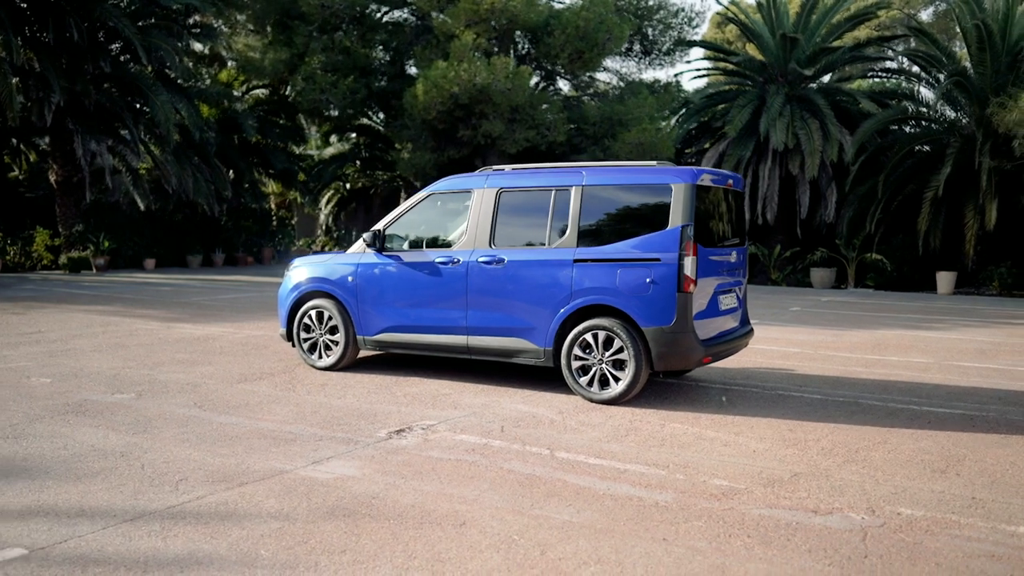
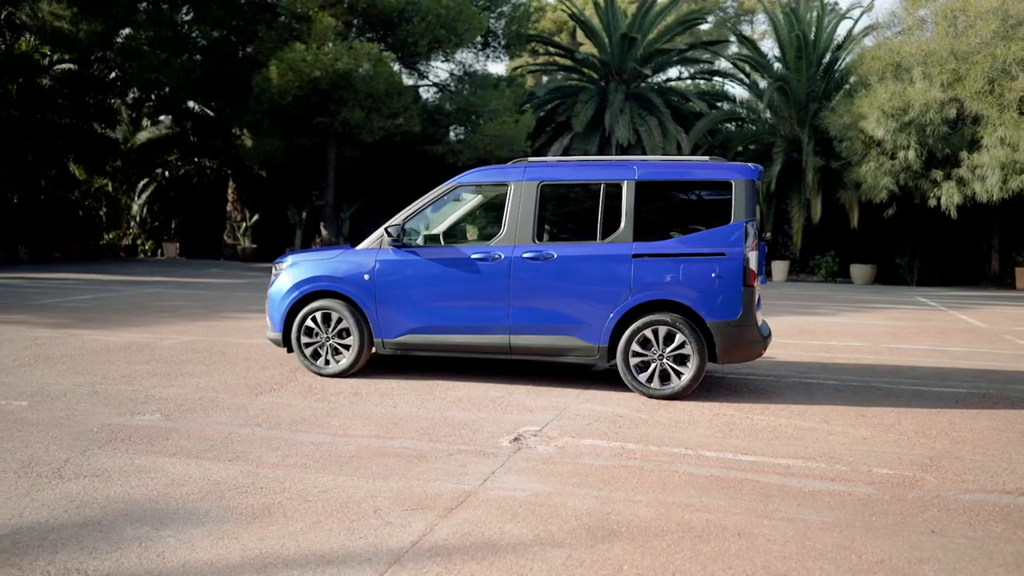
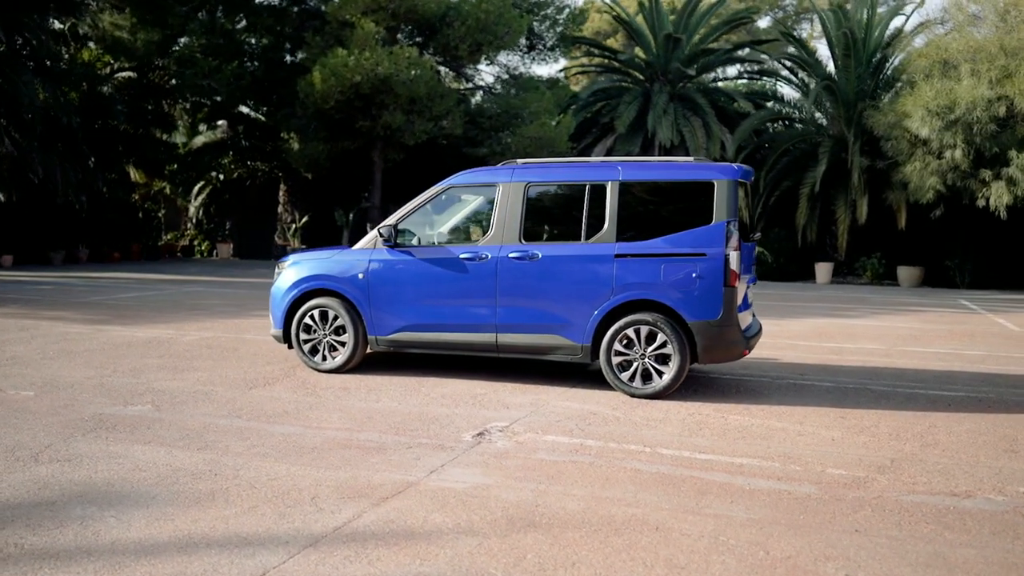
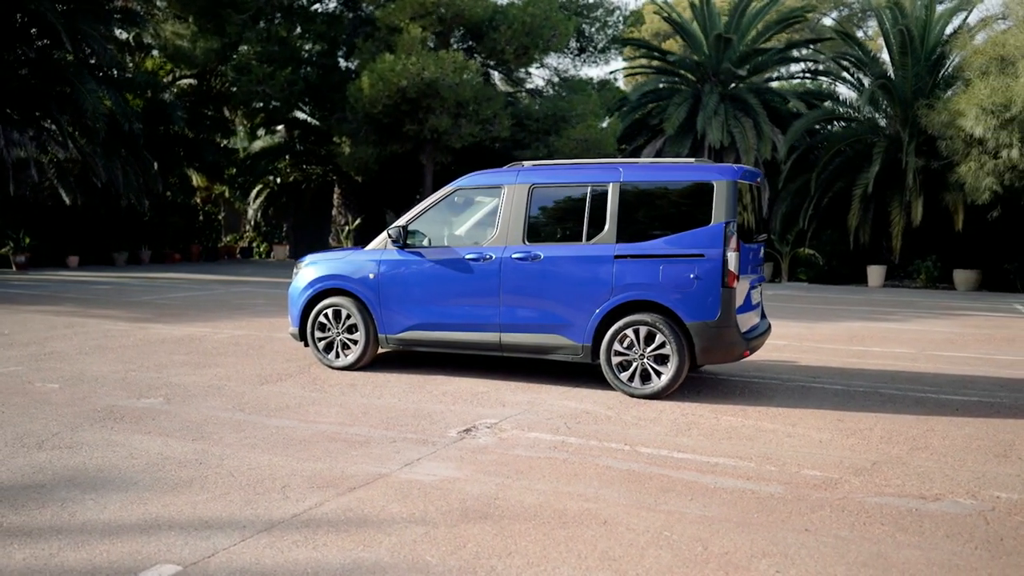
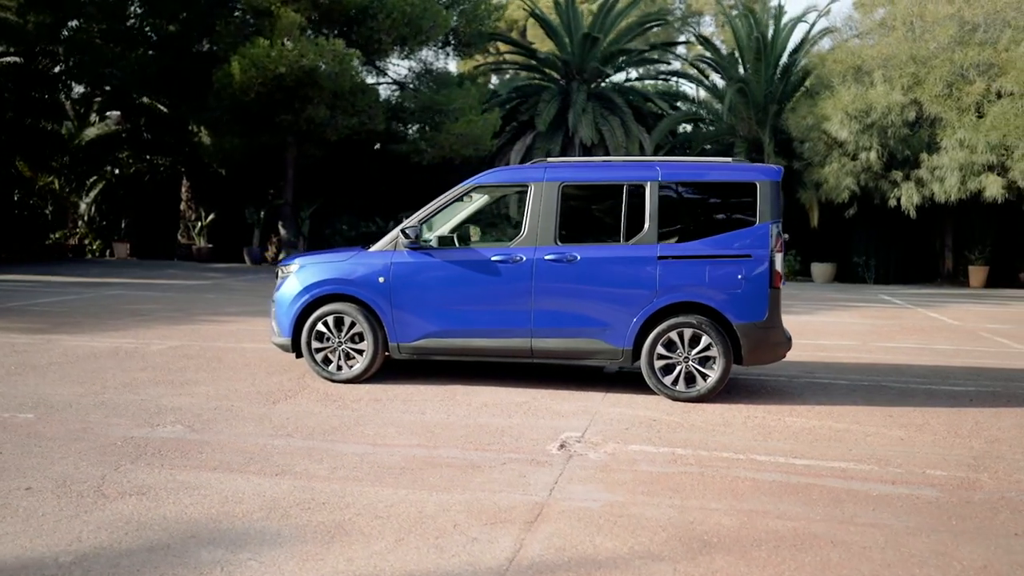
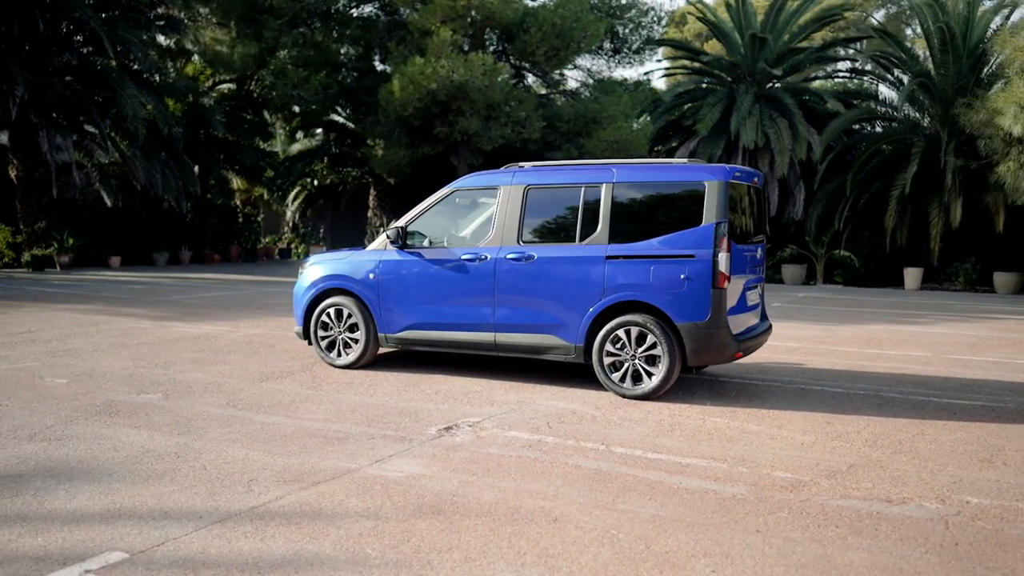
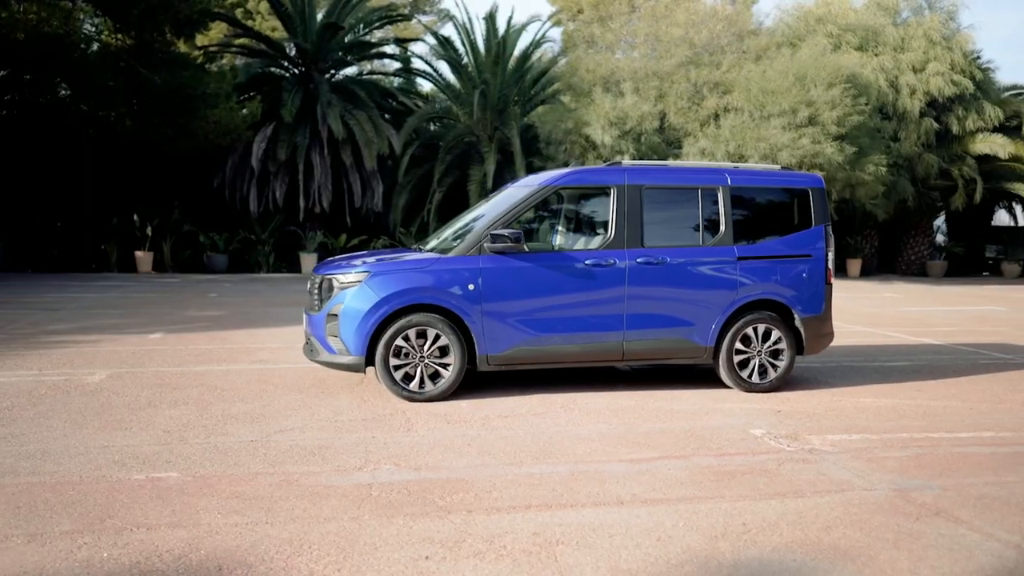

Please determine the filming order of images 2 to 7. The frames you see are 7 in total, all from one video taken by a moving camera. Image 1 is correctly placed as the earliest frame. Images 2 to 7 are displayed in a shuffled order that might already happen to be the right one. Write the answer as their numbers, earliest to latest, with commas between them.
6, 4, 3, 2, 5, 7
